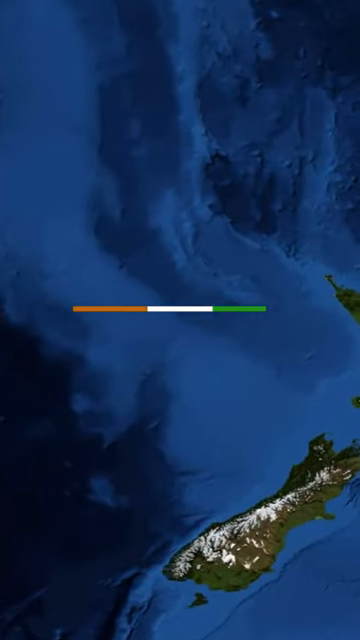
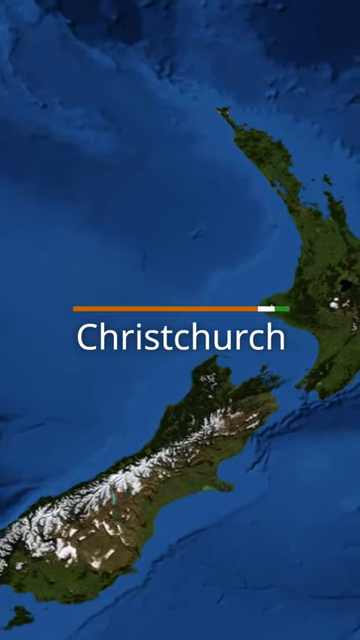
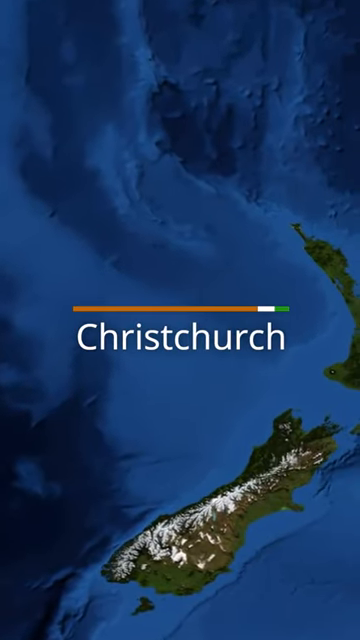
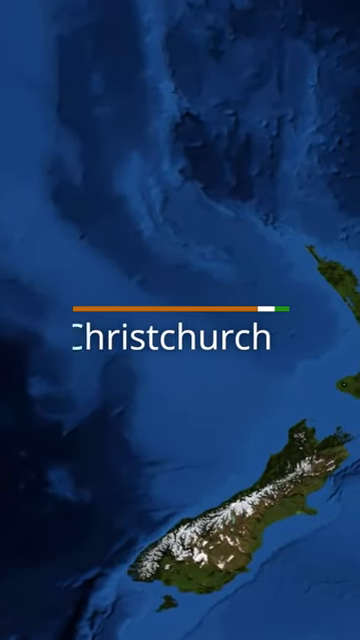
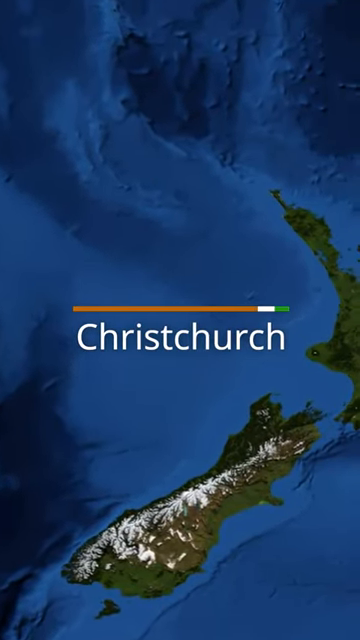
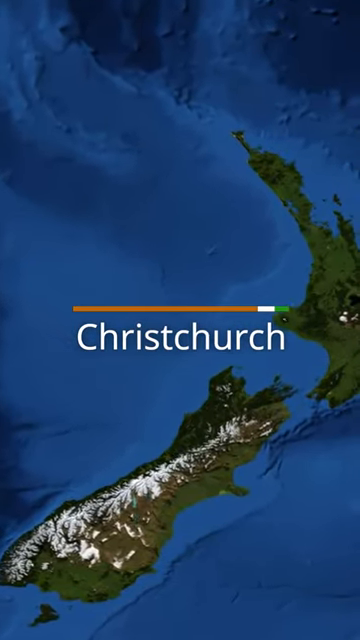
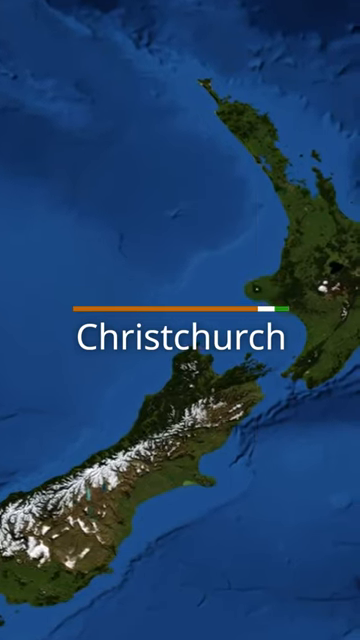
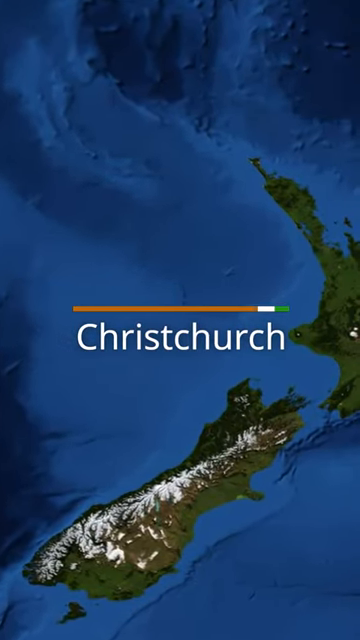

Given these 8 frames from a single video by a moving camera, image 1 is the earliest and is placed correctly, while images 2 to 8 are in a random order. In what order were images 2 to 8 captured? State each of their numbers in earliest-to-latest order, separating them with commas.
4, 3, 5, 8, 6, 2, 7
